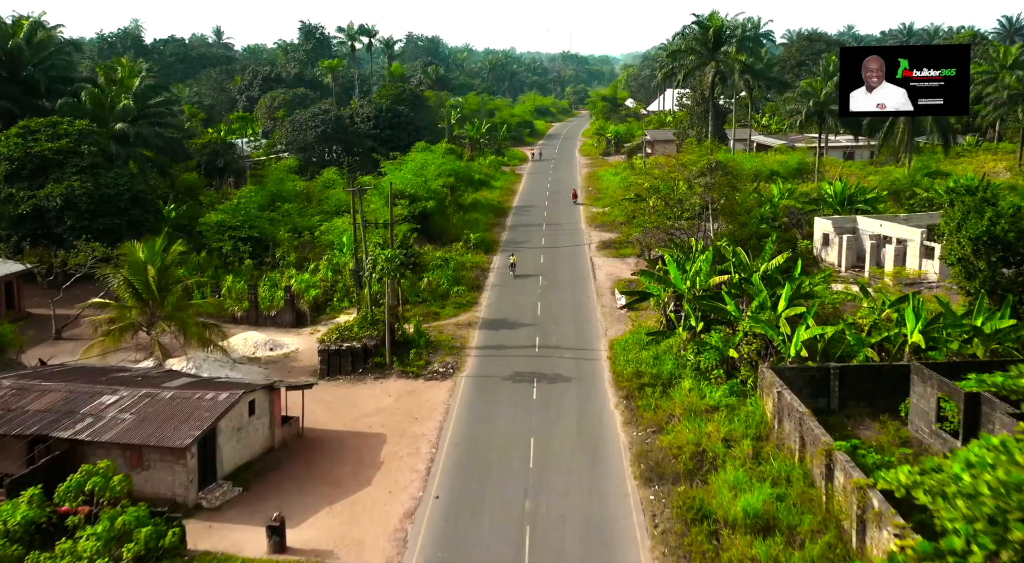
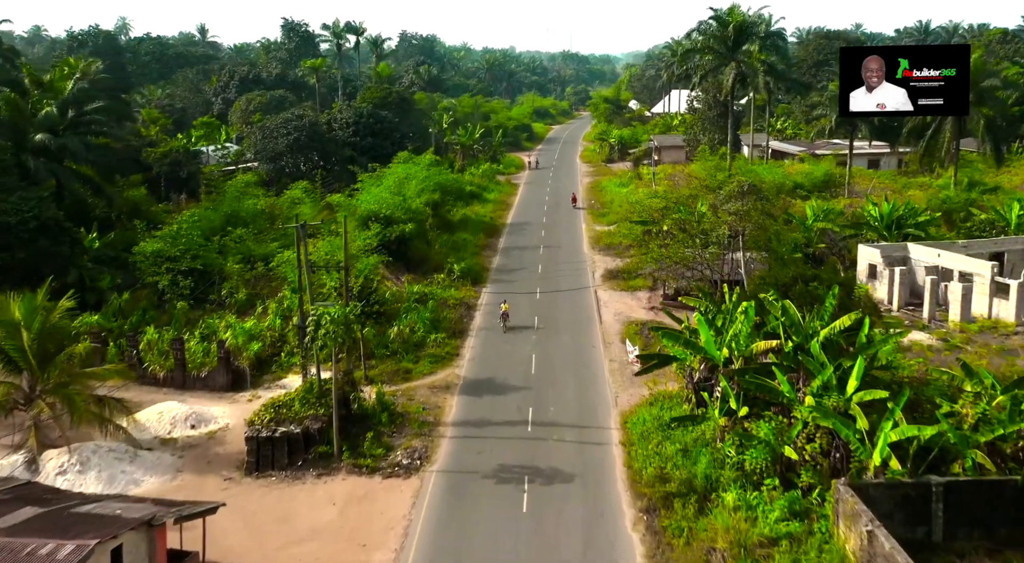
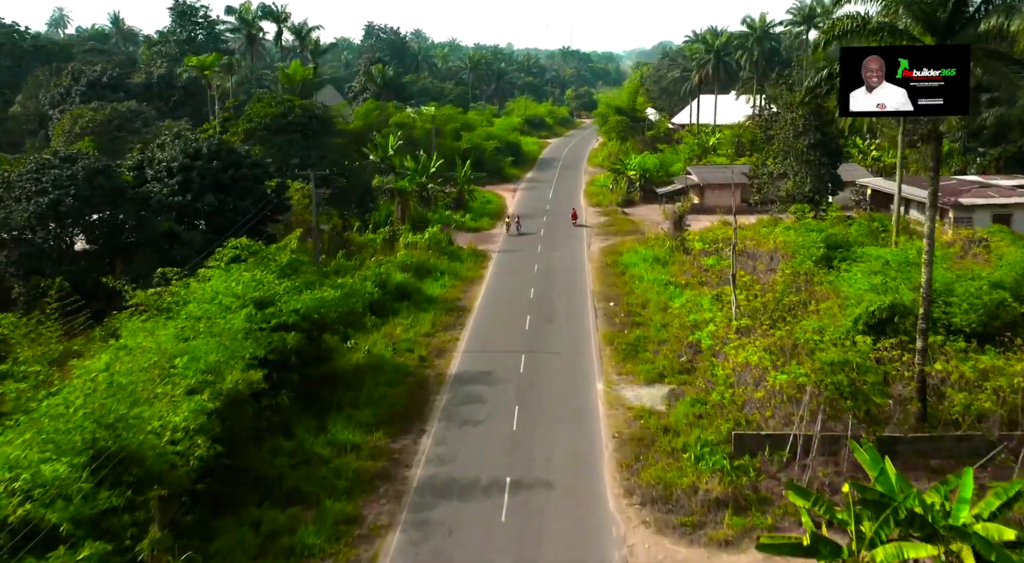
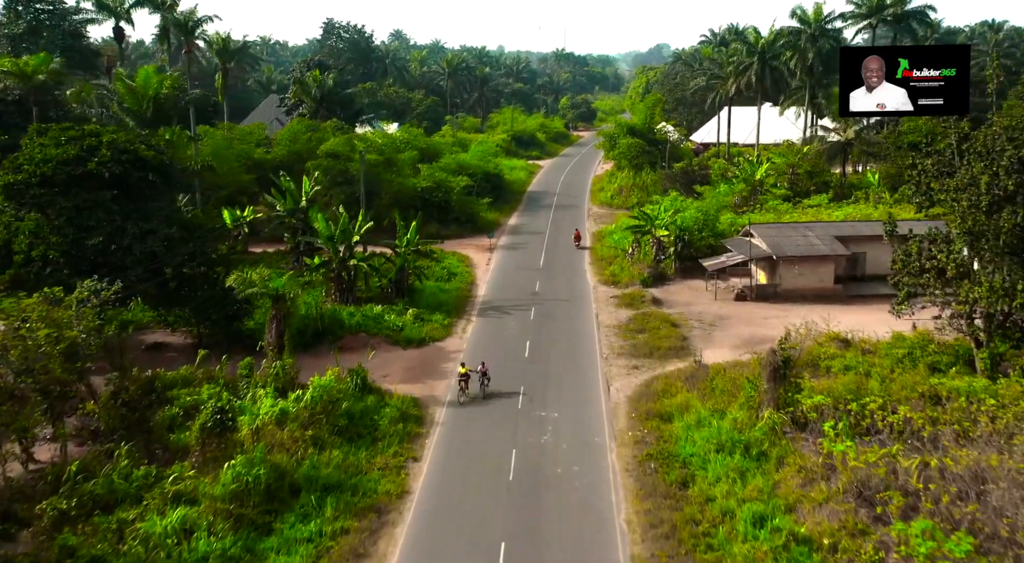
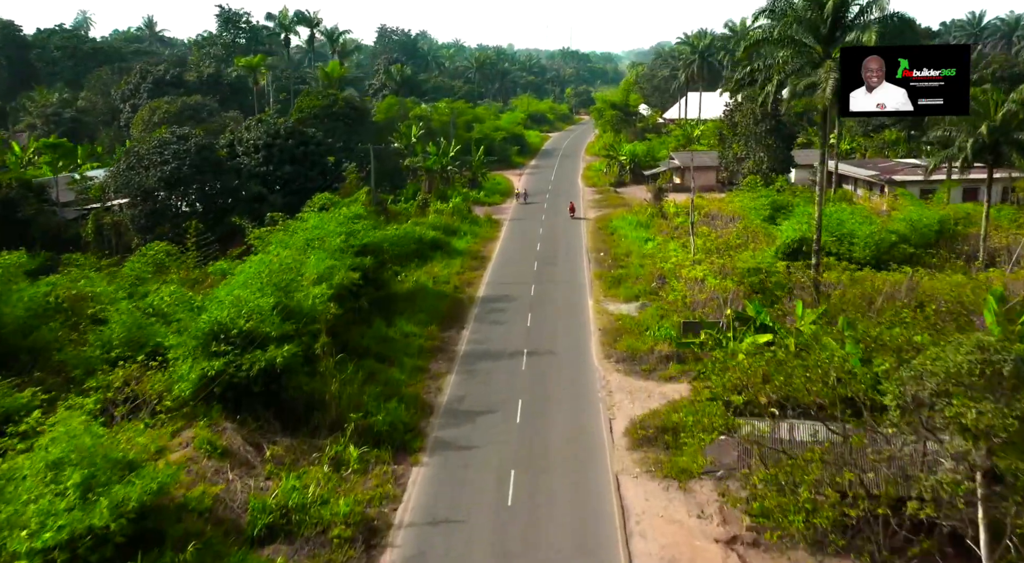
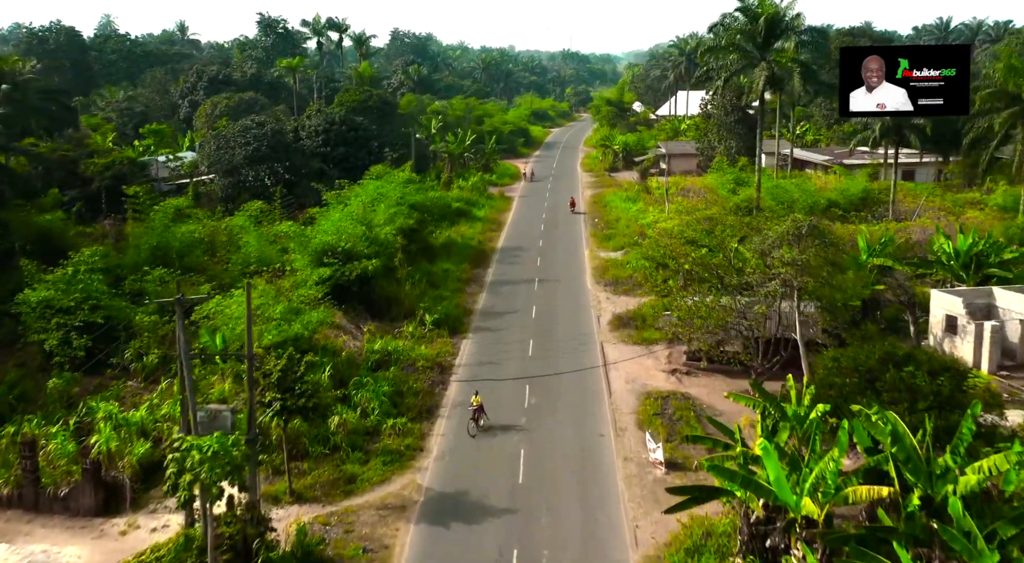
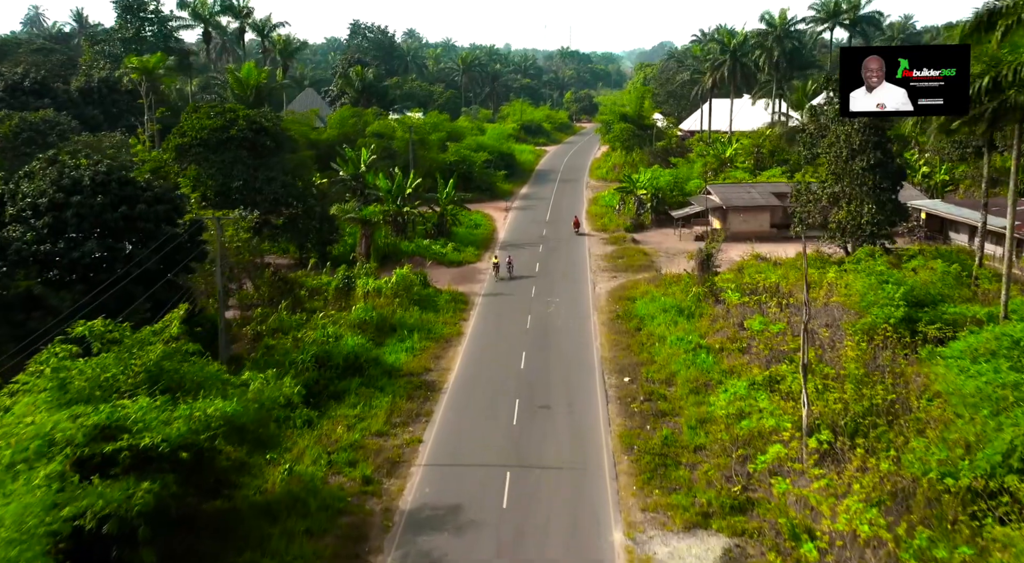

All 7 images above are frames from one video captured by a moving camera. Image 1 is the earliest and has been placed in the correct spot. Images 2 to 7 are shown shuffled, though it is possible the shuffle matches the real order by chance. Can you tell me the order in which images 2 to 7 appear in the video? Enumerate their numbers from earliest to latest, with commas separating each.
2, 6, 5, 3, 7, 4
